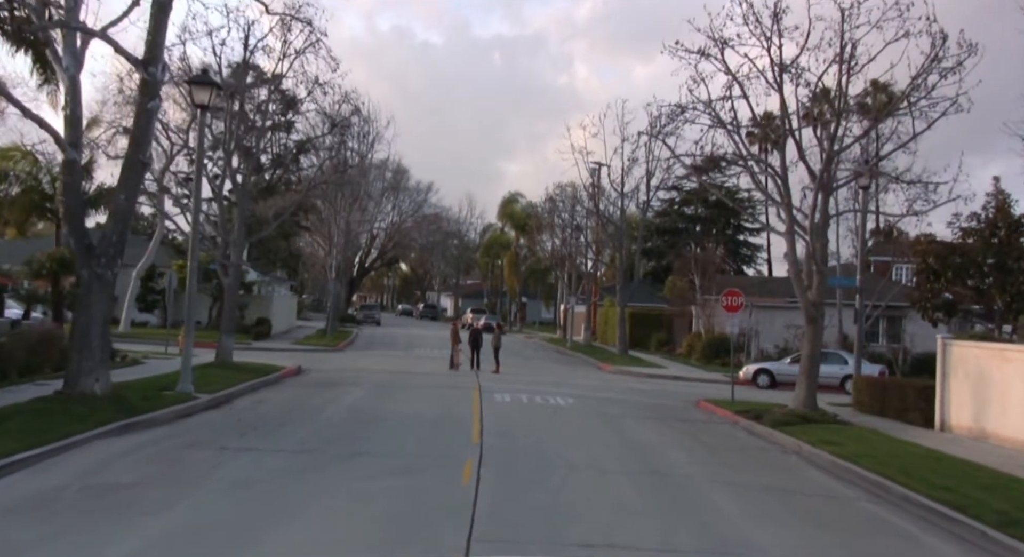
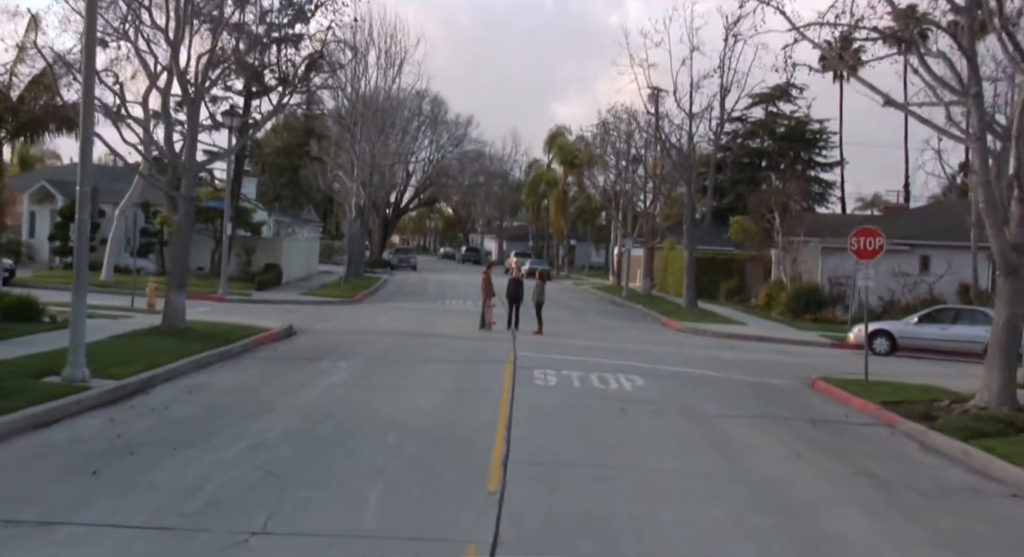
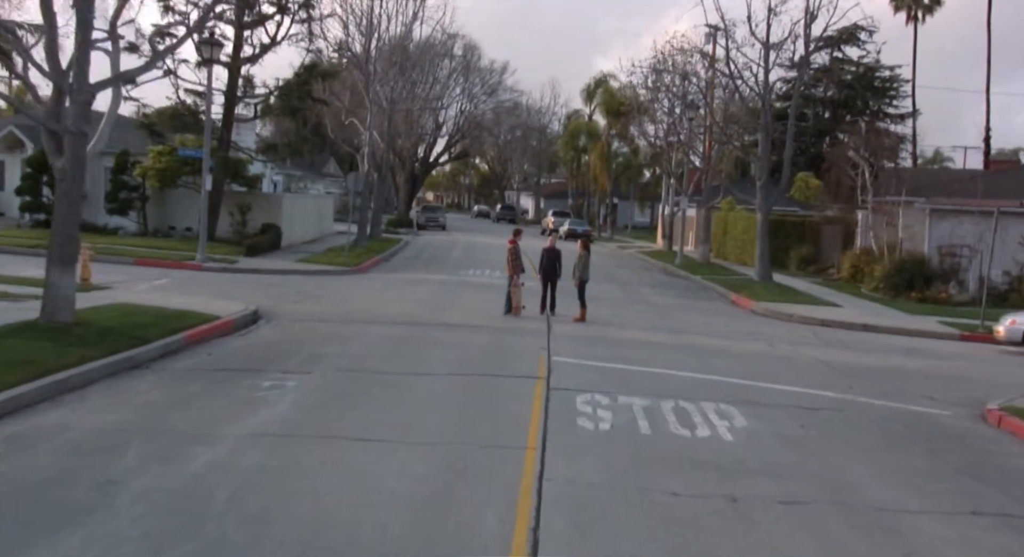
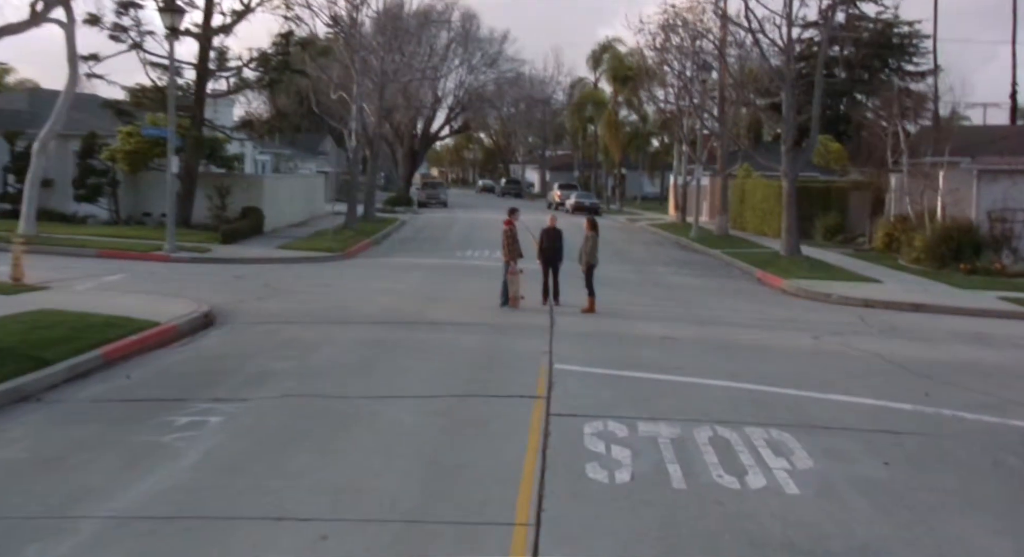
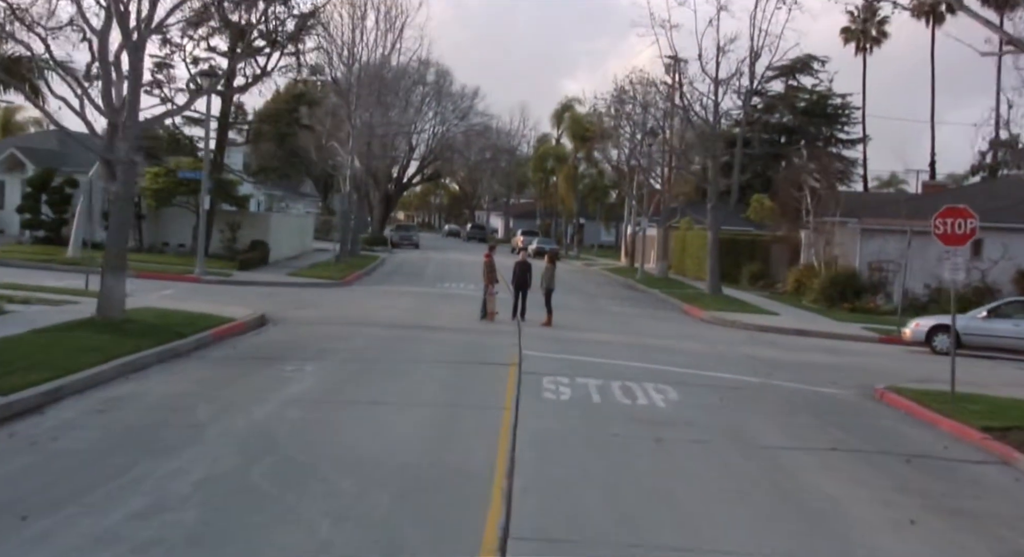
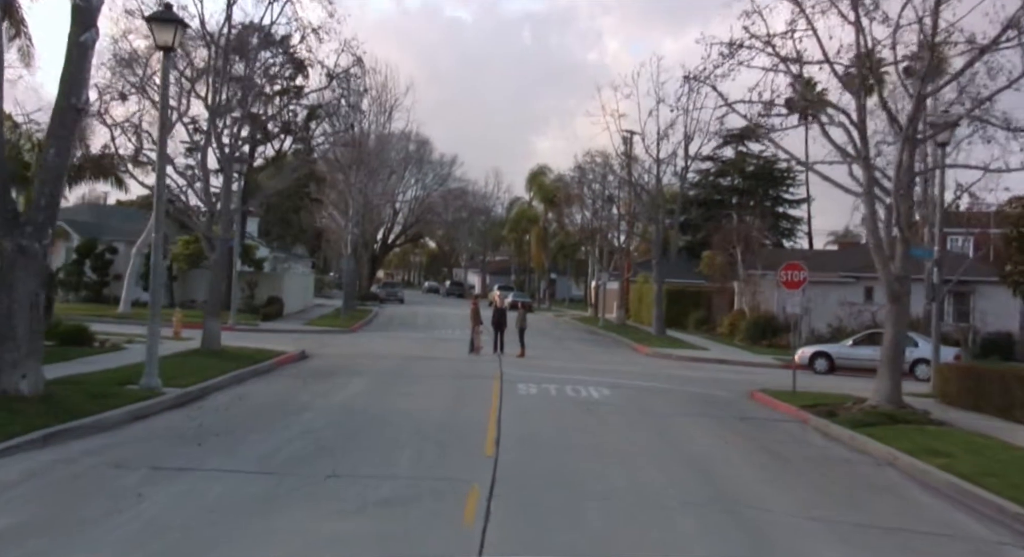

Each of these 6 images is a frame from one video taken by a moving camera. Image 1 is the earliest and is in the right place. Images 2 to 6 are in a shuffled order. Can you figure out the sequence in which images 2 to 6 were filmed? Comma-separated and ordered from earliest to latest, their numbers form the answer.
6, 2, 5, 3, 4
